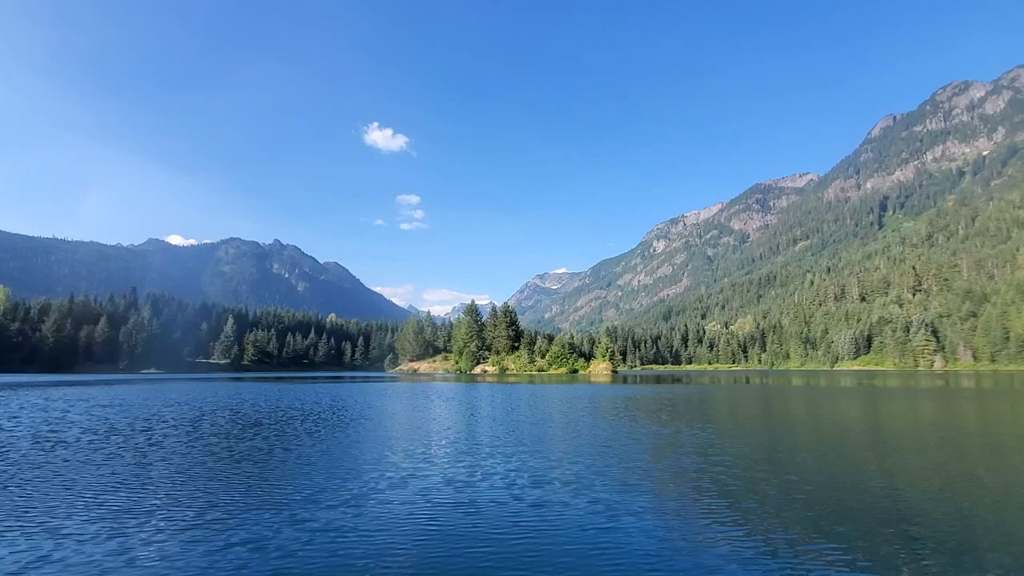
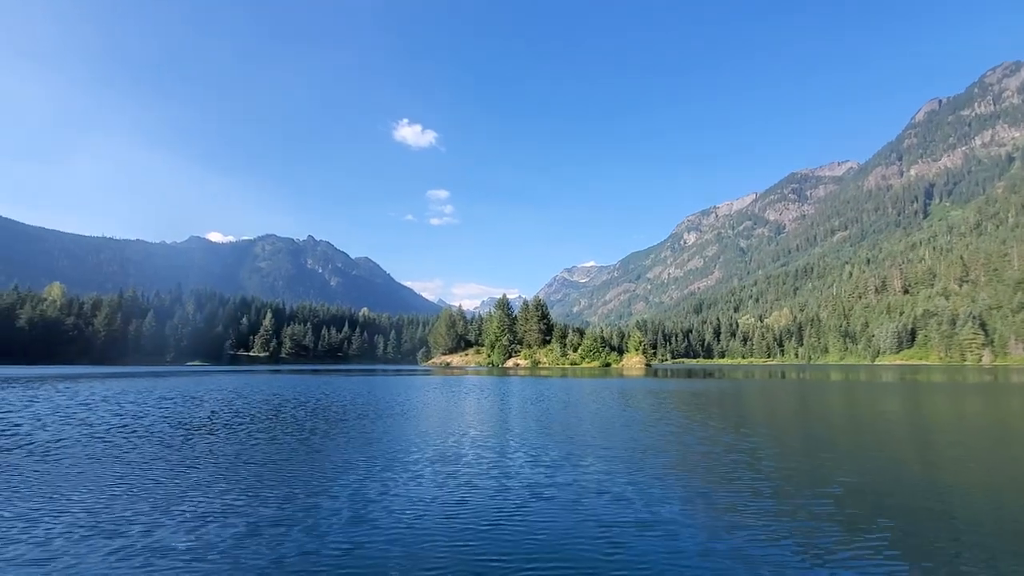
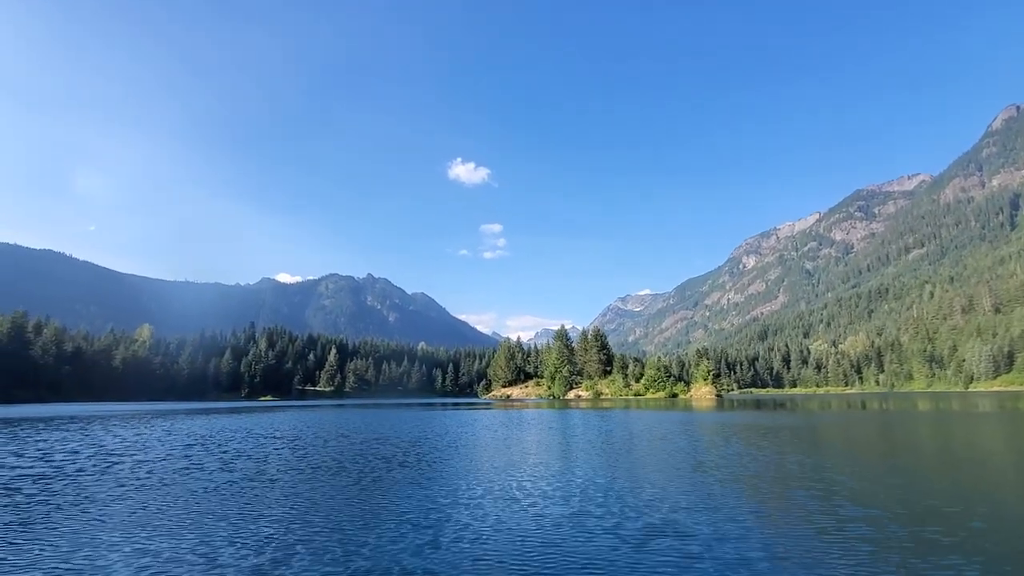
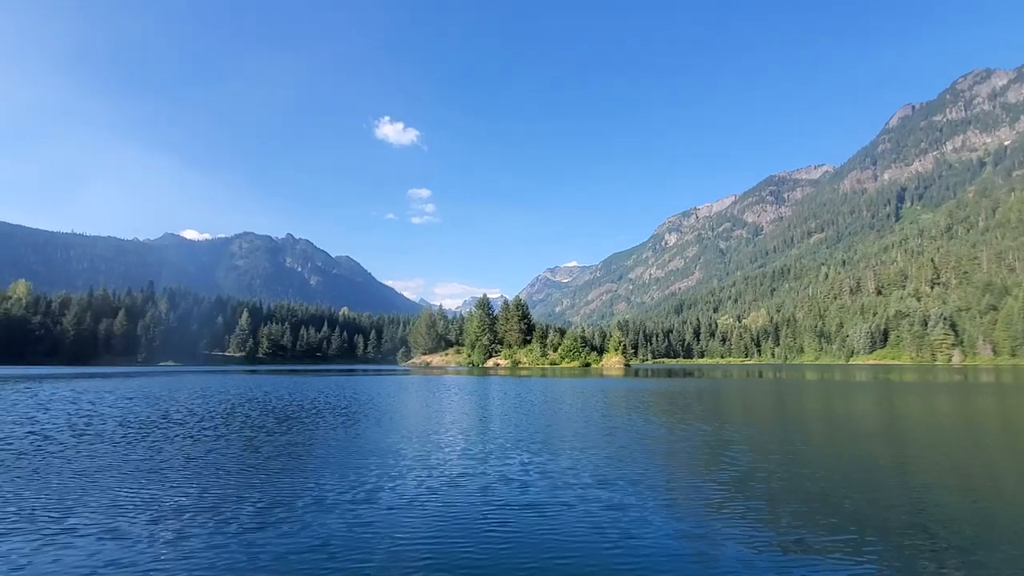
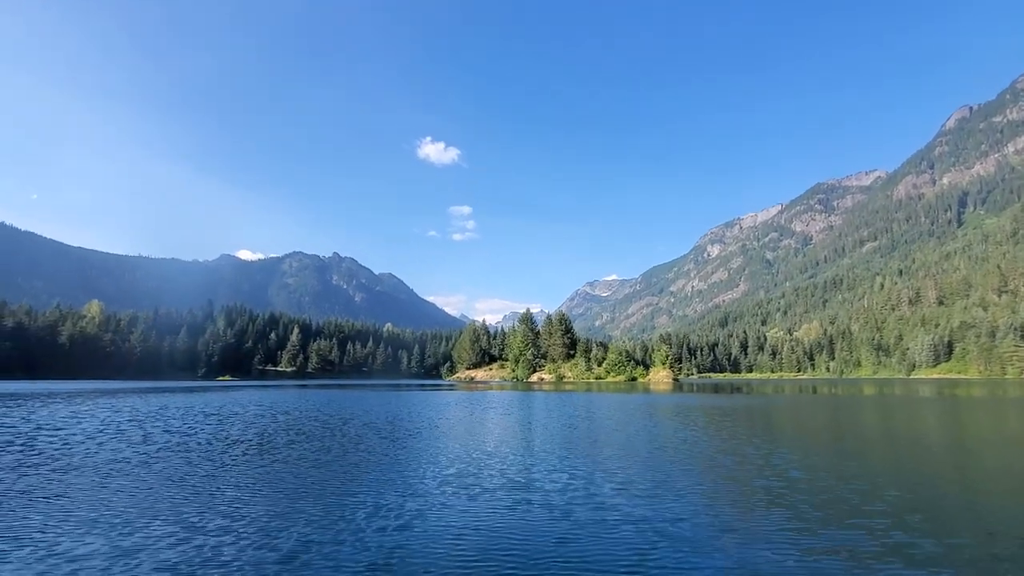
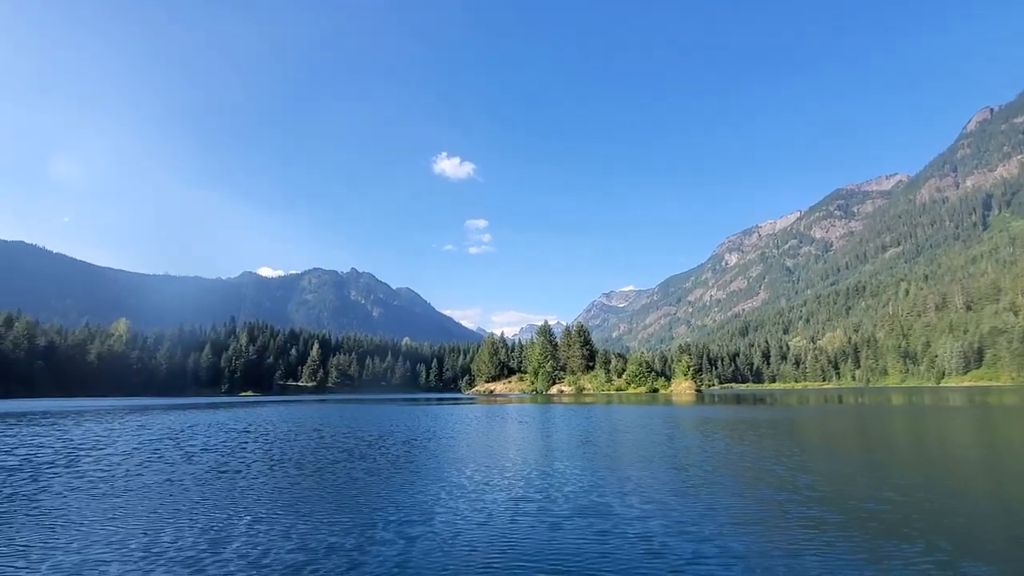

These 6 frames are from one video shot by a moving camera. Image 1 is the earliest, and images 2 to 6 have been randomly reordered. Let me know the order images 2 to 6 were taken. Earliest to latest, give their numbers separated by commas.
4, 2, 5, 6, 3
